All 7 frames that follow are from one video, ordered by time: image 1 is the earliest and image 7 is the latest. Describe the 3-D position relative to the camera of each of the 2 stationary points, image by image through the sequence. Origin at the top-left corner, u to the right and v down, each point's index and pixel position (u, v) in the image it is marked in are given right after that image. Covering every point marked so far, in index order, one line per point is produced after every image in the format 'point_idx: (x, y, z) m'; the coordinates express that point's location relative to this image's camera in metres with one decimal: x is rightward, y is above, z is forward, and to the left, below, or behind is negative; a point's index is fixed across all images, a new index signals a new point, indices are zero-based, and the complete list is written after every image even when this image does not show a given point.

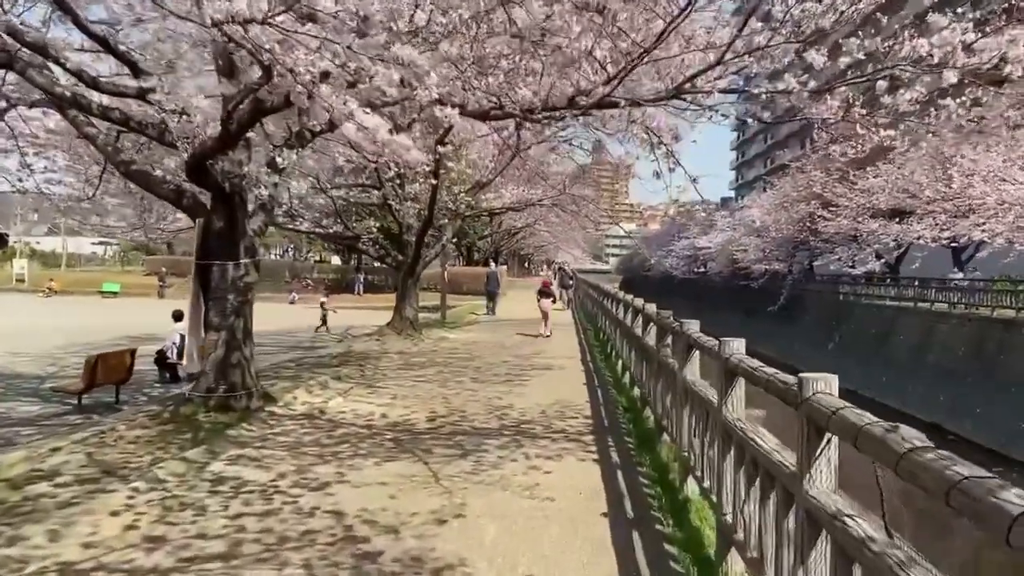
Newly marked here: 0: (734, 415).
0: (+1.0, -0.6, +3.7) m
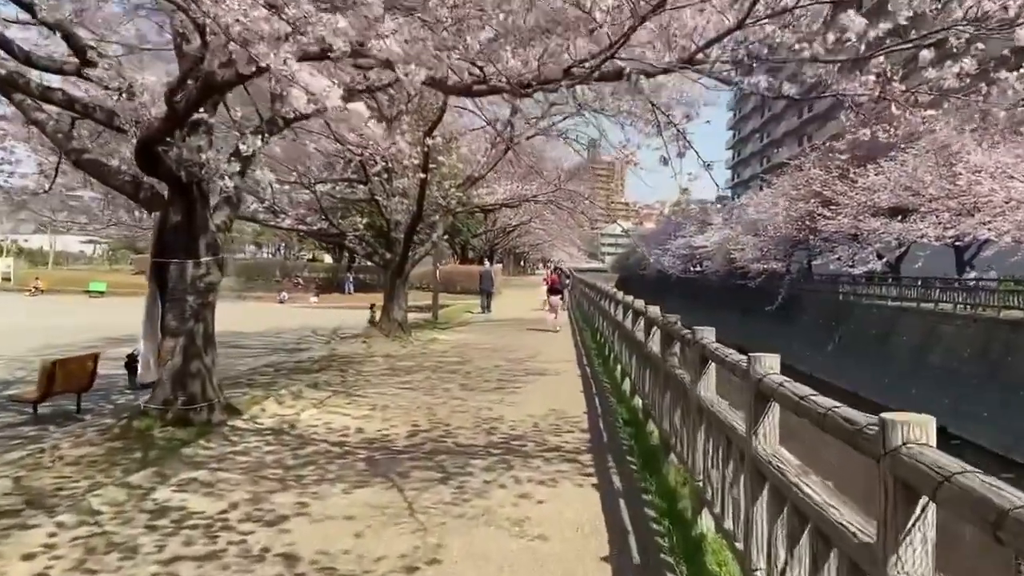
0: (+0.9, -0.6, +3.0) m
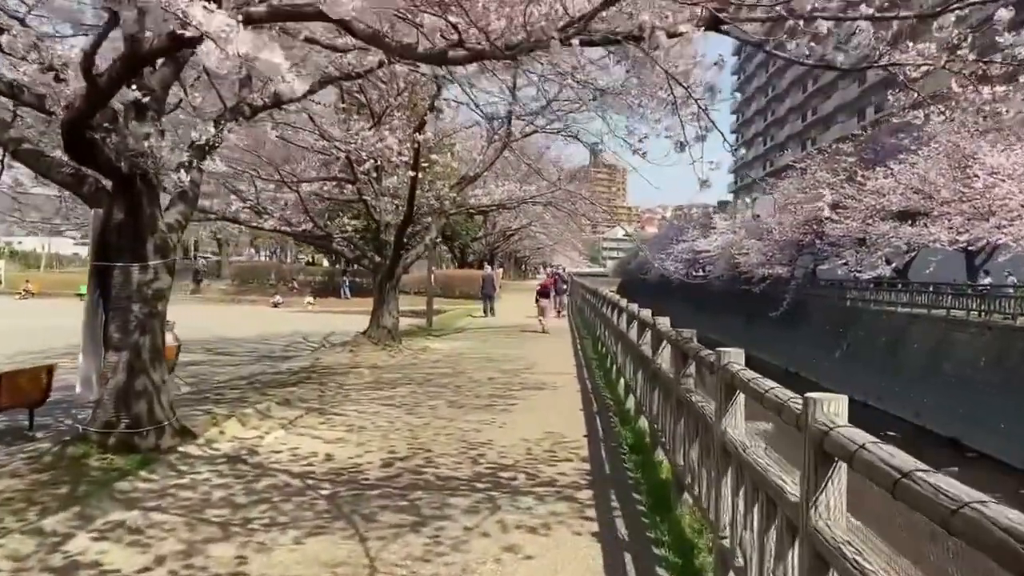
0: (+0.8, -0.6, +2.2) m
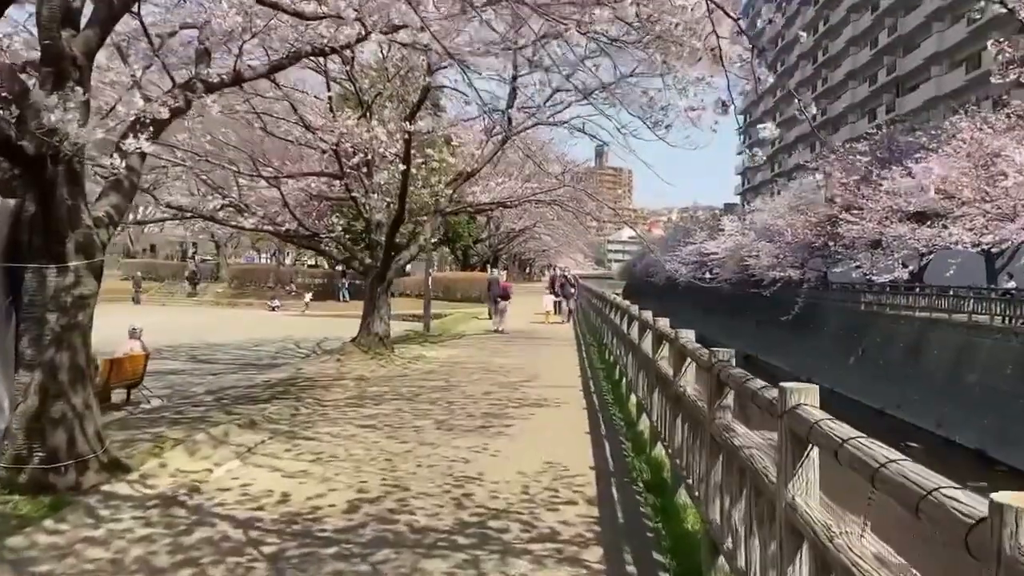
0: (+0.8, -0.6, +1.2) m
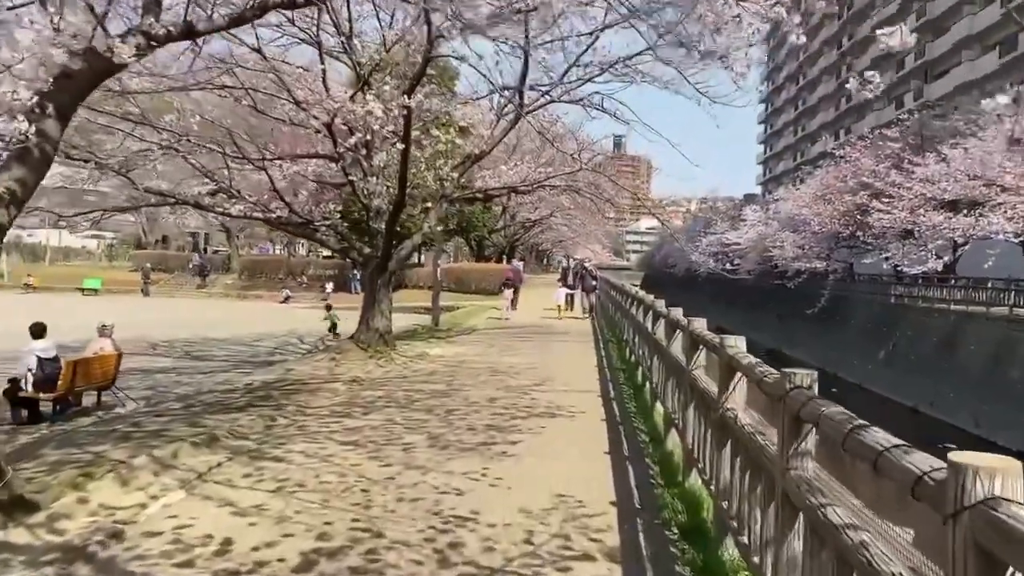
0: (+0.7, -0.7, +0.1) m
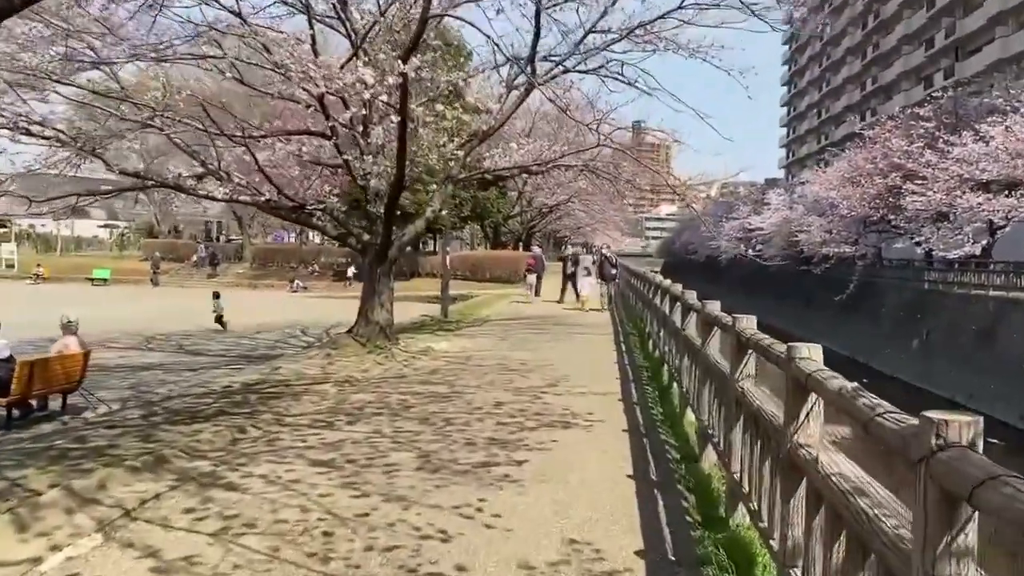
0: (+0.6, -0.7, -0.9) m
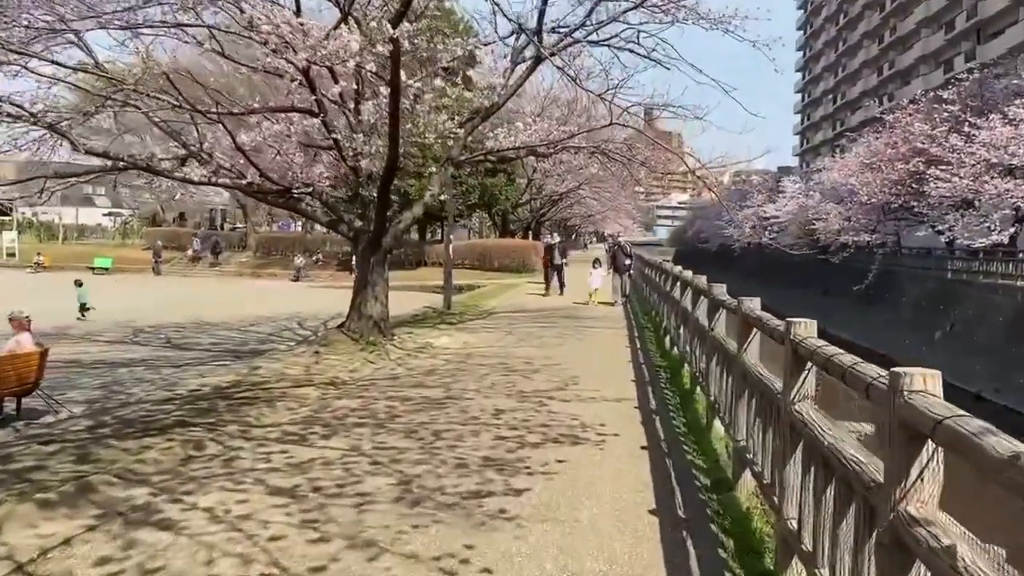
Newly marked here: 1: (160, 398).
0: (+0.5, -0.7, -1.8) m
1: (-3.0, -0.9, +7.3) m
